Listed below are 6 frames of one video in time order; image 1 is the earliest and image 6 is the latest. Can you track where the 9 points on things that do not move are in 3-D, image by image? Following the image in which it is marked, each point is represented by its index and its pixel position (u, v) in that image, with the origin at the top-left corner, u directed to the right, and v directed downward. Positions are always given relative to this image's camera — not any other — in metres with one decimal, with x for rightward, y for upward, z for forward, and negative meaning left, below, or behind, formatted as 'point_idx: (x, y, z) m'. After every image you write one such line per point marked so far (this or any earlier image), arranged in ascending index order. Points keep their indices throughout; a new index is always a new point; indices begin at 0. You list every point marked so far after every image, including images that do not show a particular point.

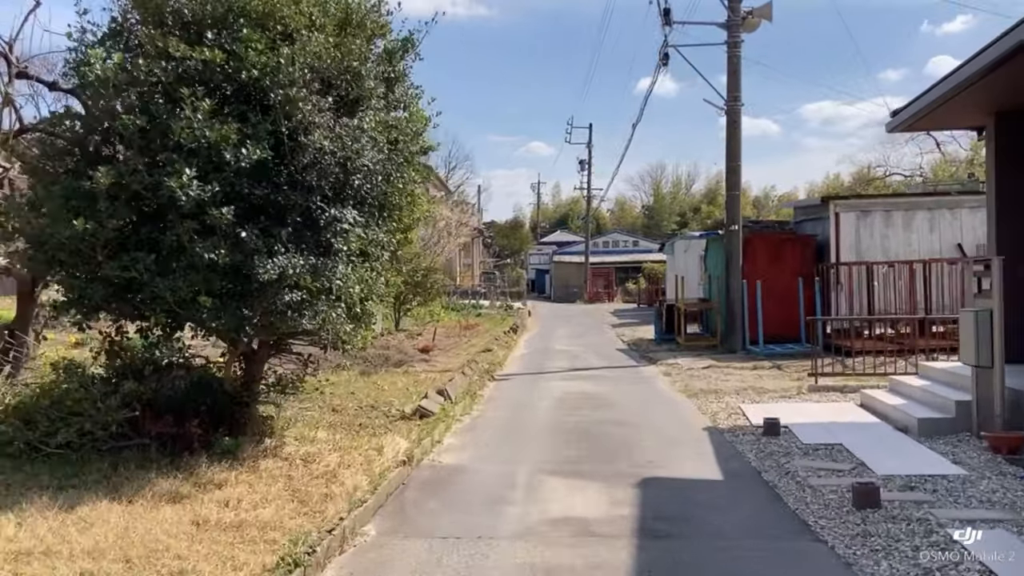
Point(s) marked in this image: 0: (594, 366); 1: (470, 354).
0: (+1.6, -1.5, +15.5) m
1: (-0.8, -1.3, +15.8) m
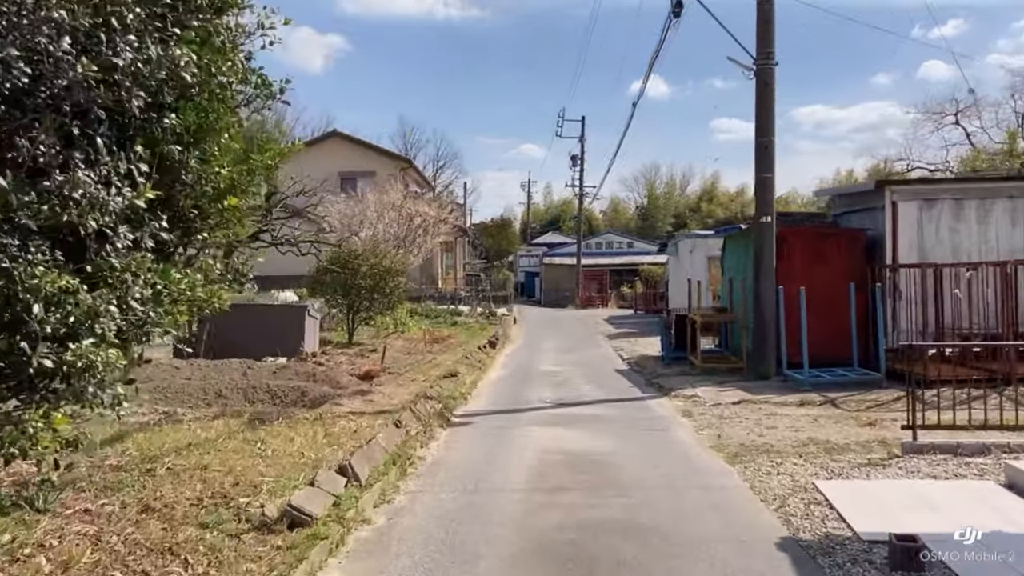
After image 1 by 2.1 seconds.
0: (+1.1, -1.6, +12.0) m
1: (-1.3, -1.4, +12.2) m
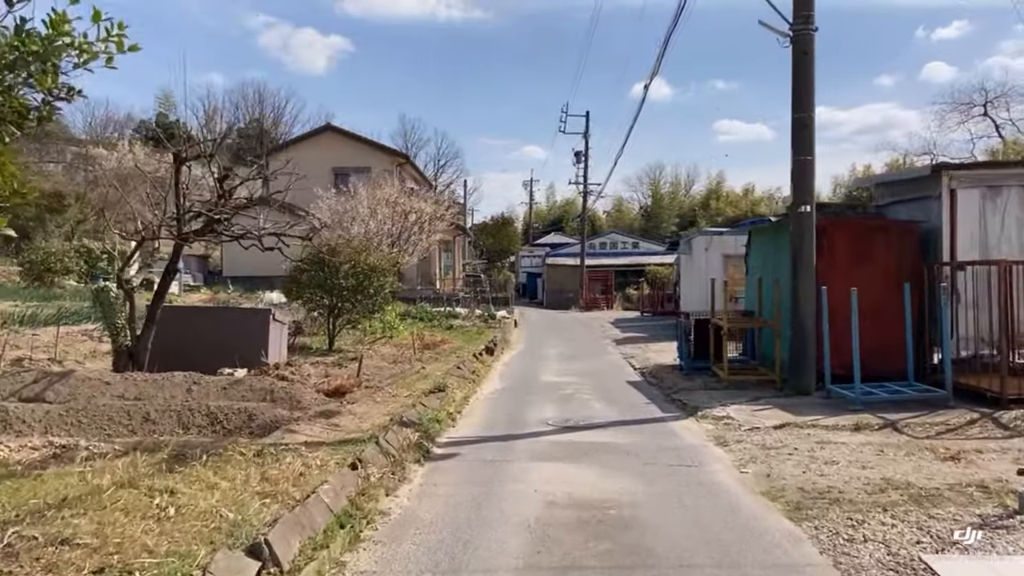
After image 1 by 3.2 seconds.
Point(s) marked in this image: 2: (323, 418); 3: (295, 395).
0: (+1.1, -1.6, +10.1) m
1: (-1.3, -1.4, +10.4) m
2: (-2.0, -1.4, +8.7) m
3: (-2.5, -1.2, +9.3) m
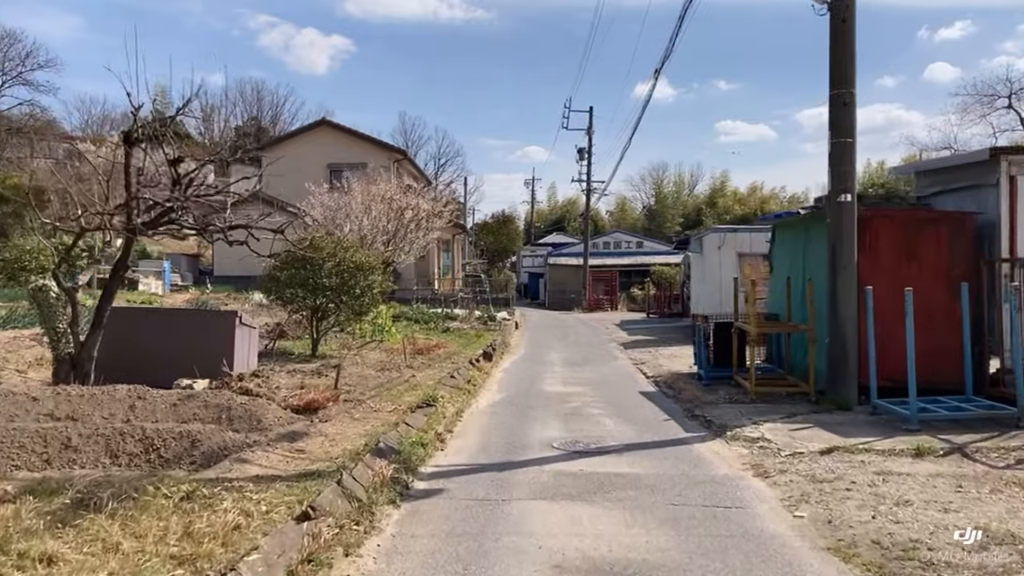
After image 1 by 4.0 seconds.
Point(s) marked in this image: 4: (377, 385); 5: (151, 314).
0: (+1.0, -1.6, +8.7) m
1: (-1.3, -1.4, +9.0) m
2: (-2.0, -1.4, +7.3) m
3: (-2.5, -1.2, +8.0) m
4: (-1.9, -1.3, +11.4) m
5: (-4.3, -0.3, +9.9) m
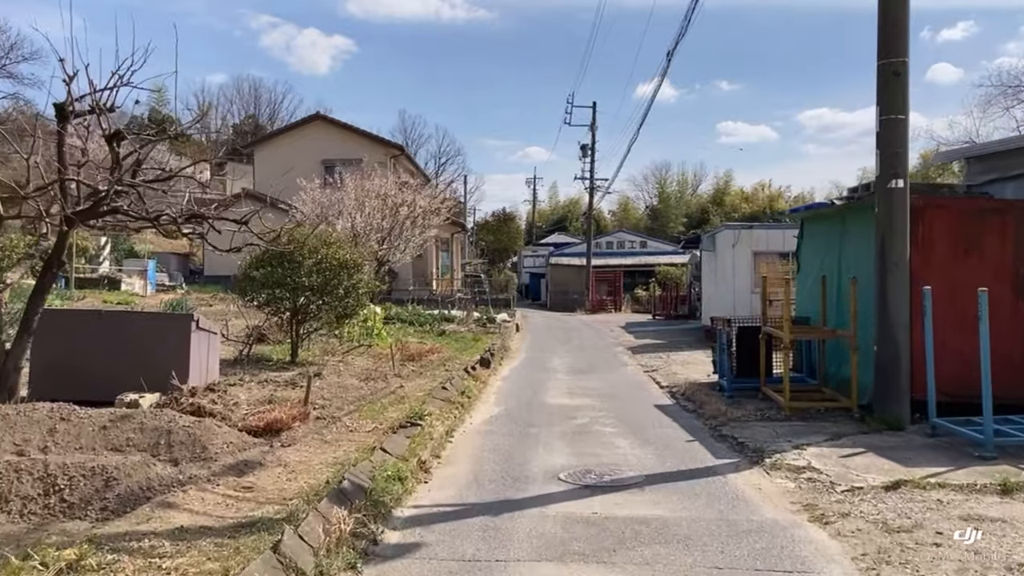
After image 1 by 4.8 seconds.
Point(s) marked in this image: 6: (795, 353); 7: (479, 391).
0: (+1.0, -1.6, +7.4) m
1: (-1.3, -1.4, +7.7) m
2: (-2.0, -1.4, +6.0) m
3: (-2.5, -1.2, +6.6) m
4: (-1.9, -1.3, +10.1) m
5: (-4.3, -0.3, +8.6) m
6: (+3.9, -0.9, +11.2) m
7: (-0.5, -1.5, +12.0) m
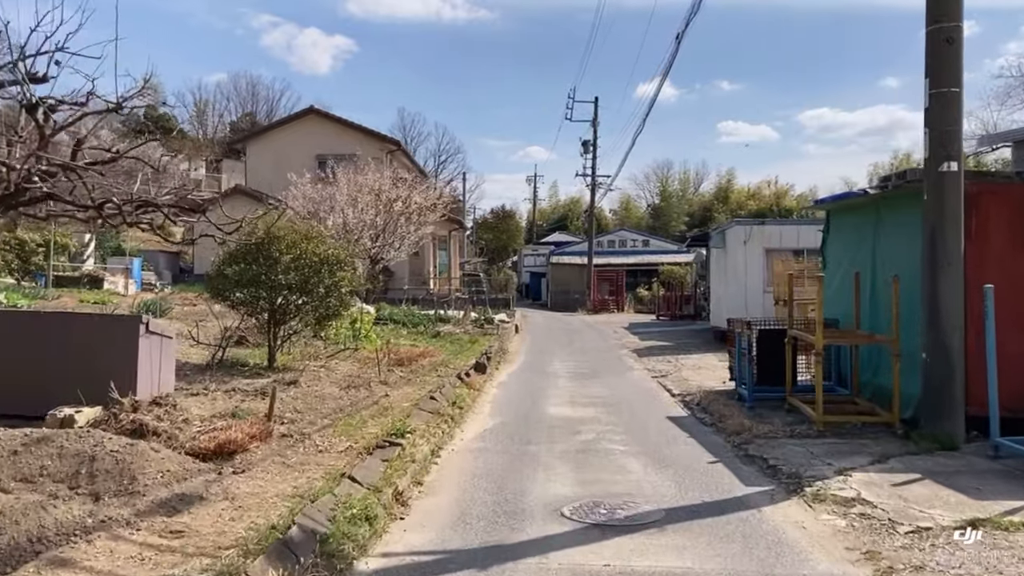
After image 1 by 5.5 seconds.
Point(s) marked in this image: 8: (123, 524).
0: (+1.0, -1.6, +6.3) m
1: (-1.4, -1.4, +6.5) m
2: (-2.1, -1.4, +4.8) m
3: (-2.6, -1.2, +5.5) m
4: (-1.9, -1.3, +9.0) m
5: (-4.4, -0.3, +7.5) m
6: (+3.8, -0.9, +10.1) m
7: (-0.5, -1.5, +10.9) m
8: (-2.2, -1.3, +4.7) m
